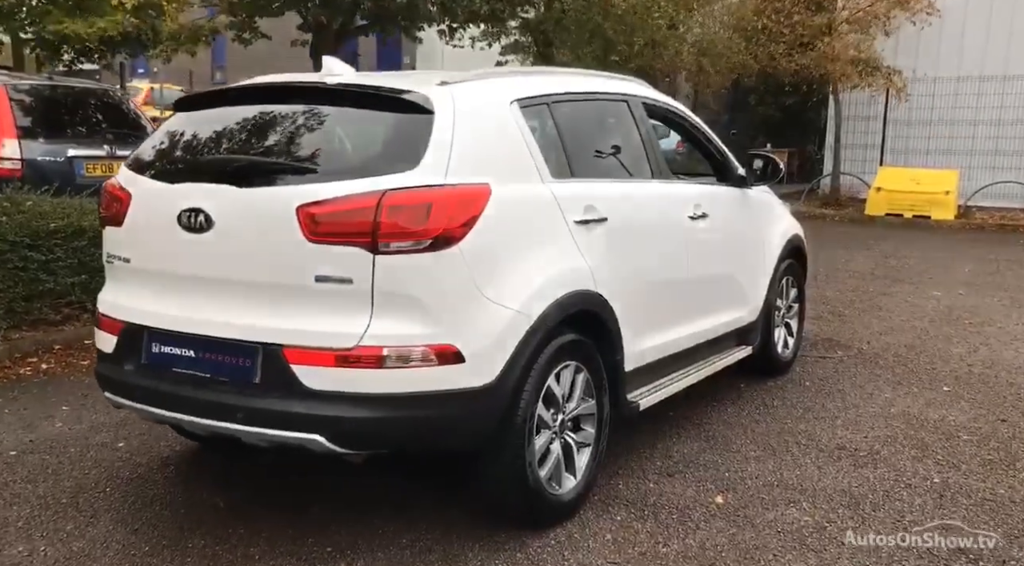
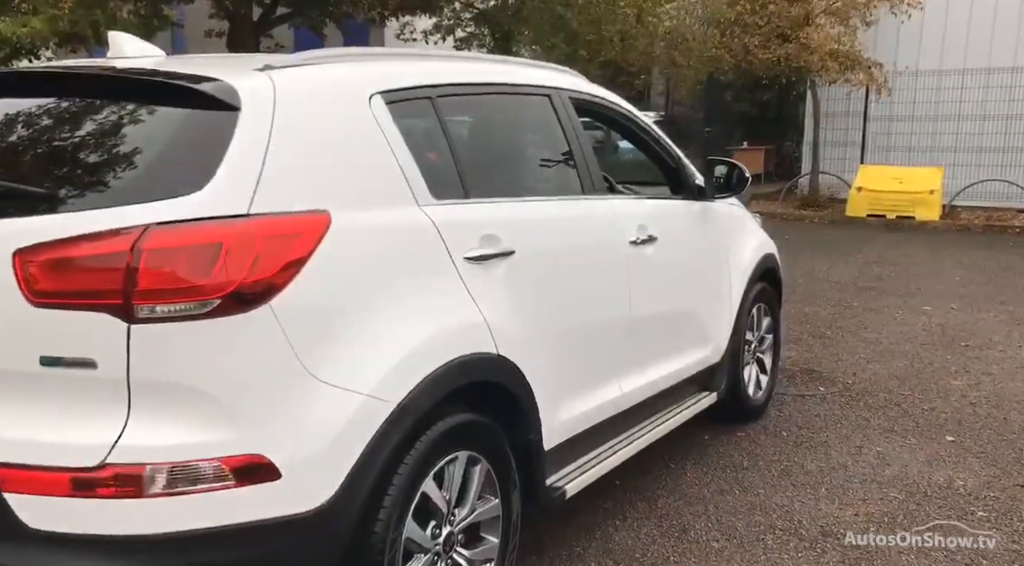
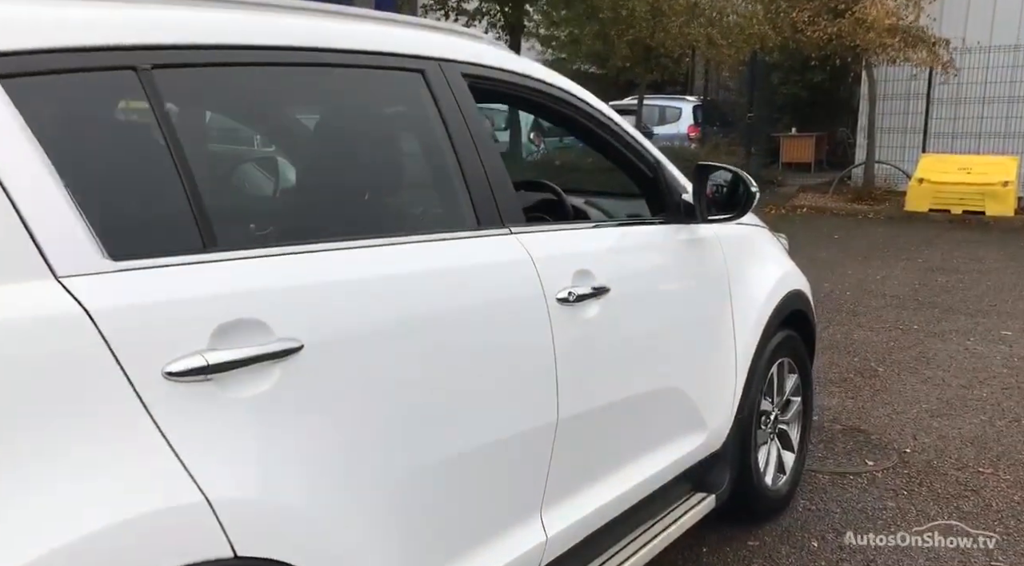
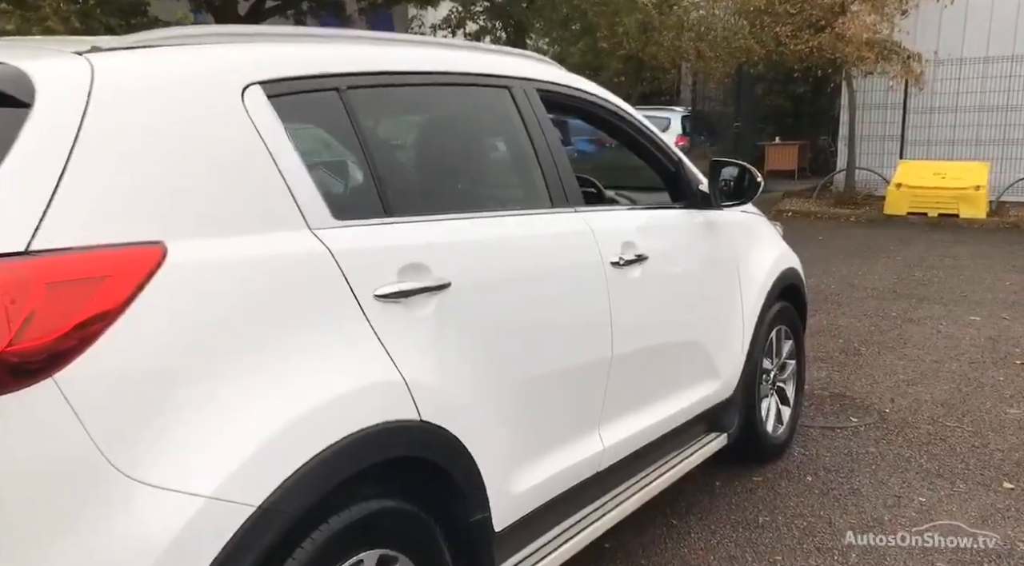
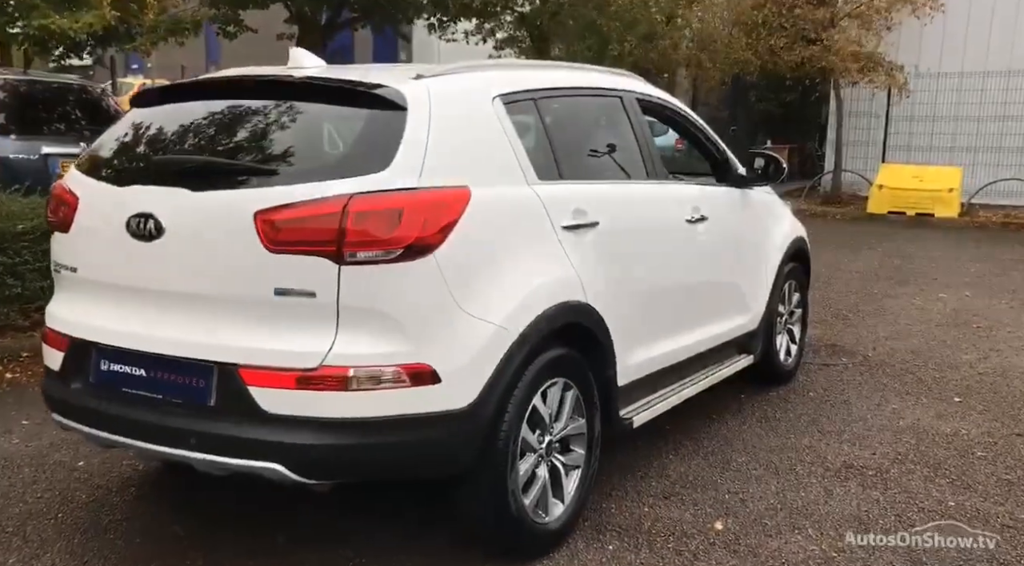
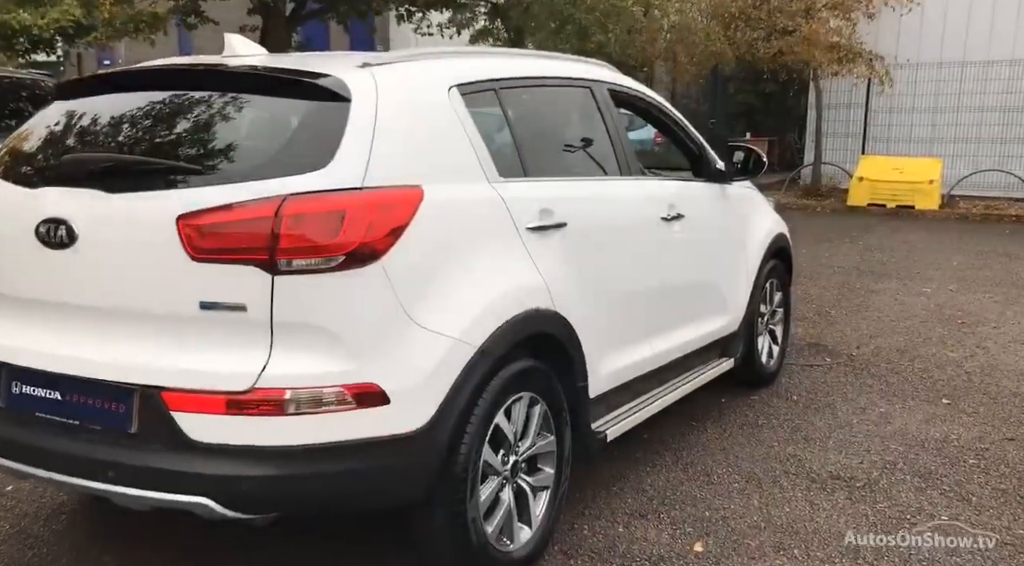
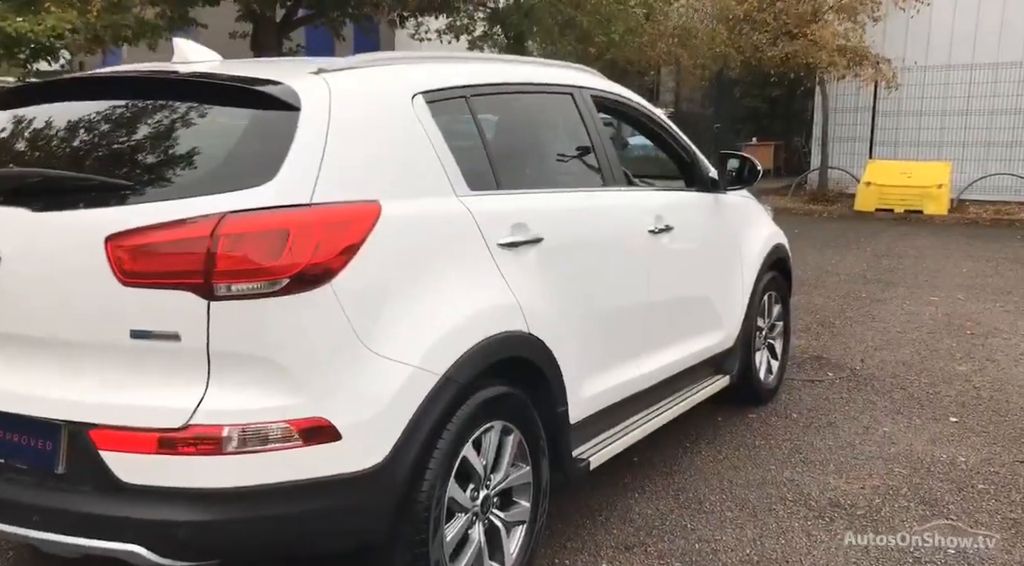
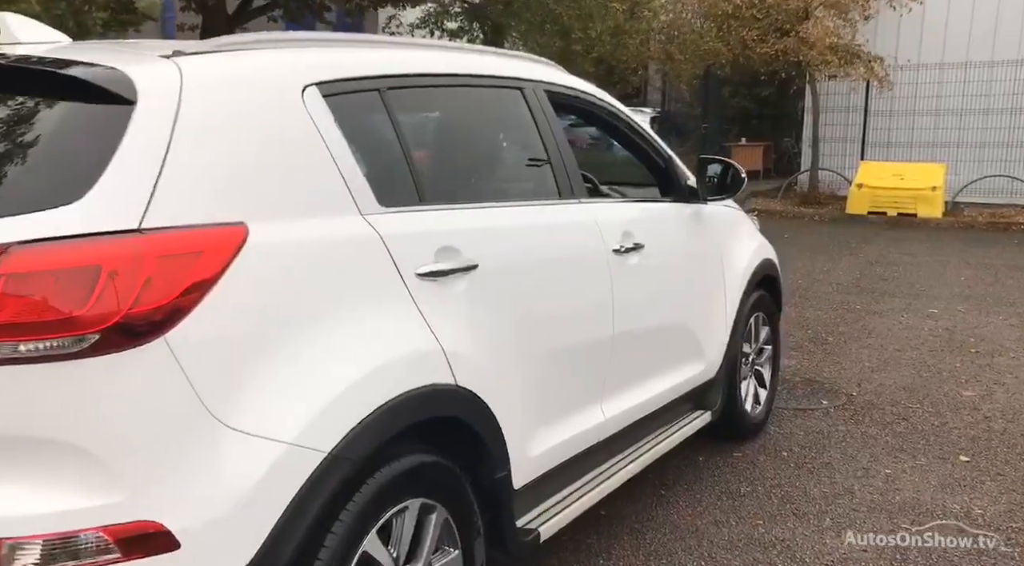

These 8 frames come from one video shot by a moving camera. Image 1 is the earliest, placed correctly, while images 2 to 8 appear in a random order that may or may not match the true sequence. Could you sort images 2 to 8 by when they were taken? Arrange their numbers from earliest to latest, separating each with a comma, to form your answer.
5, 6, 7, 2, 8, 4, 3
